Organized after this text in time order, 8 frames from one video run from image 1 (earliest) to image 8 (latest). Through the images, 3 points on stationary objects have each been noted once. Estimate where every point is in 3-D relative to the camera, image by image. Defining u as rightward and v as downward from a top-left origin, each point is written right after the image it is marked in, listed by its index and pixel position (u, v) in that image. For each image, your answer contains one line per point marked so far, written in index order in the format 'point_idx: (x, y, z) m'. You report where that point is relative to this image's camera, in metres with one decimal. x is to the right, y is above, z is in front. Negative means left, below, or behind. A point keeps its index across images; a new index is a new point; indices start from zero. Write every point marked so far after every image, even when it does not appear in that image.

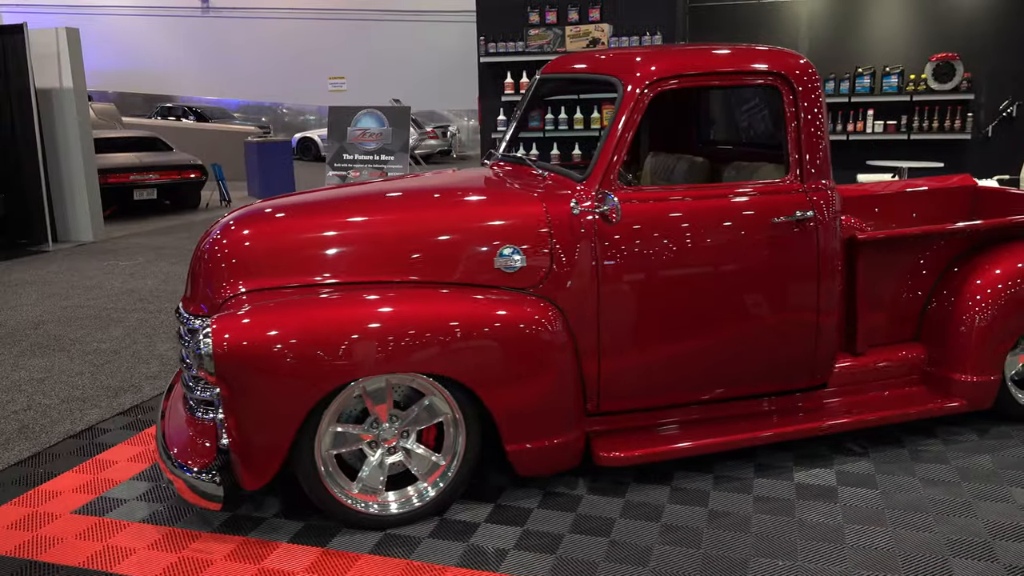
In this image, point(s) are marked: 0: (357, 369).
0: (-0.4, -0.2, +2.3) m
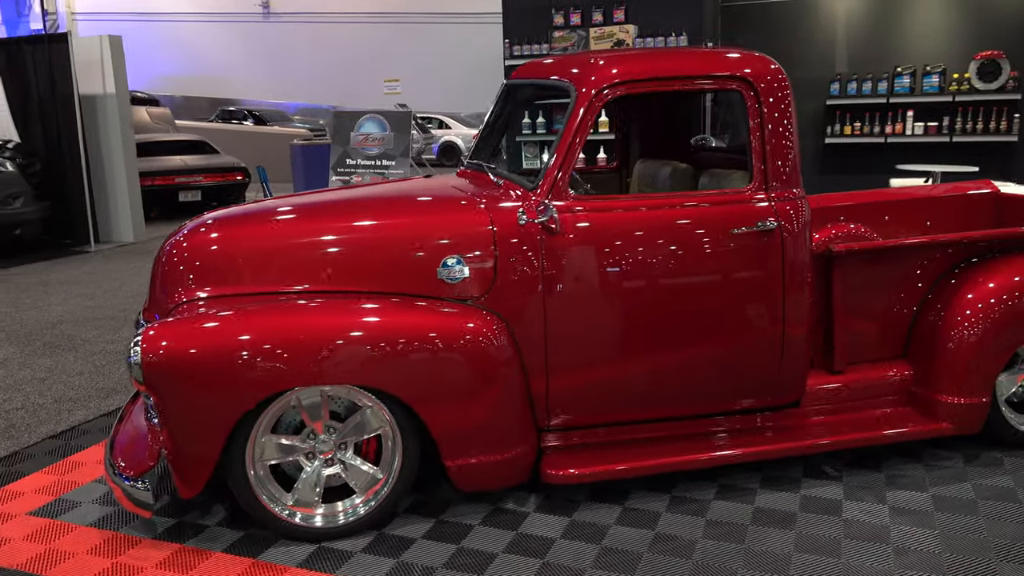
0: (-0.6, -0.2, +2.3) m
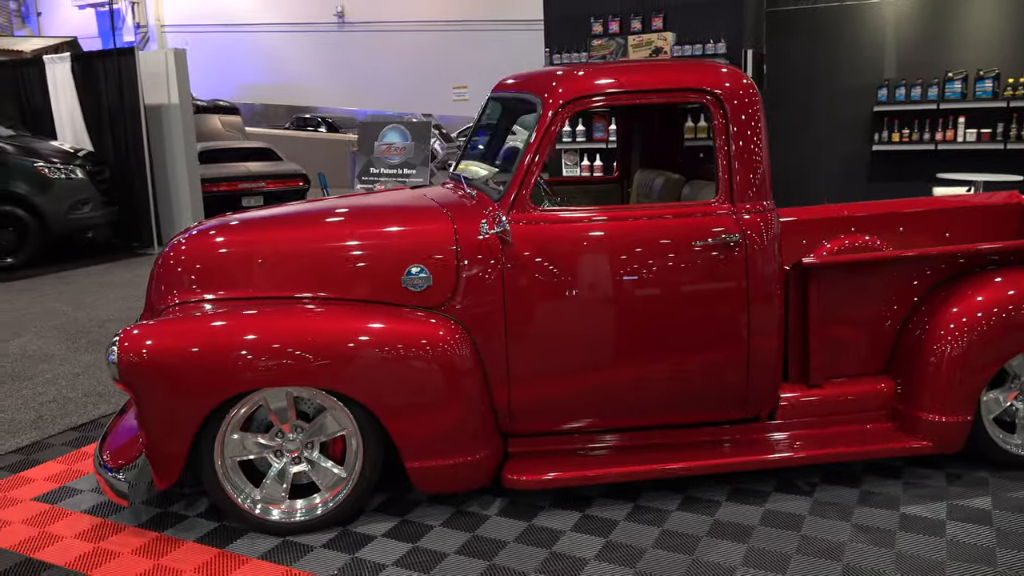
0: (-0.7, -0.2, +2.4) m
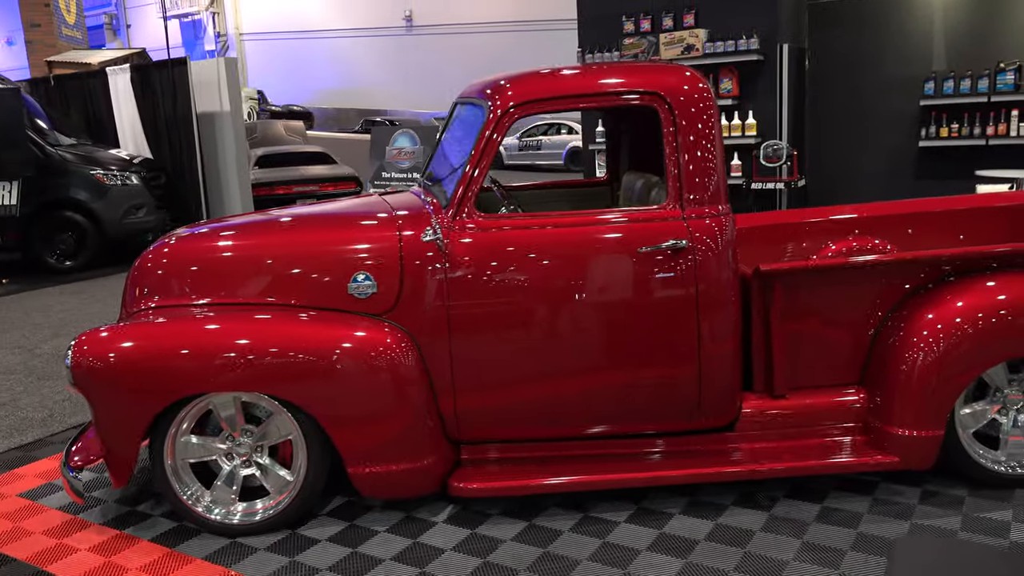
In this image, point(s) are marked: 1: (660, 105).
0: (-0.9, -0.3, +2.5) m
1: (+0.4, +0.6, +2.6) m
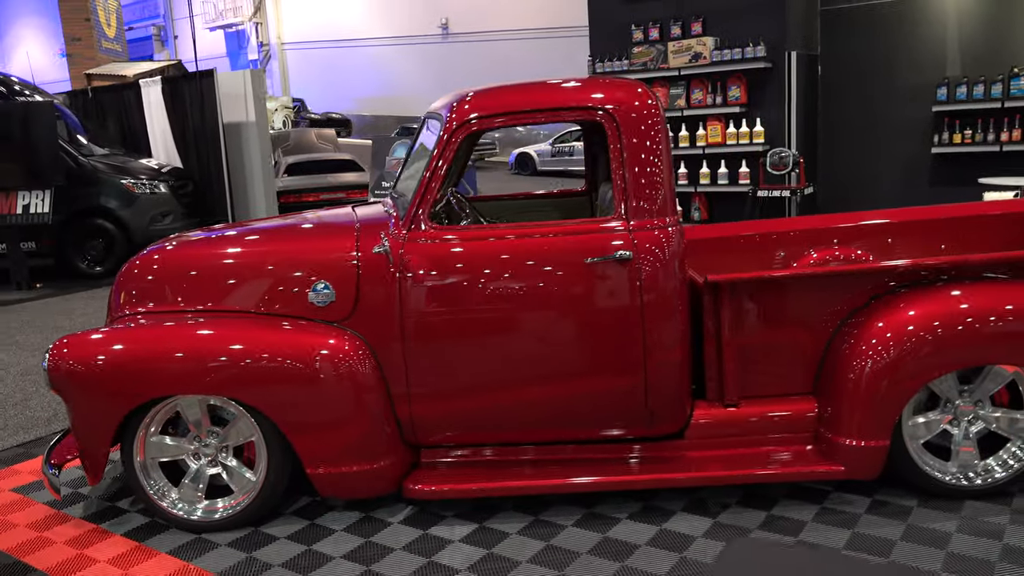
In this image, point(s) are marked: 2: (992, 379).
0: (-1.1, -0.3, +2.6) m
1: (+0.3, +0.5, +2.7) m
2: (+1.5, -0.3, +2.7) m
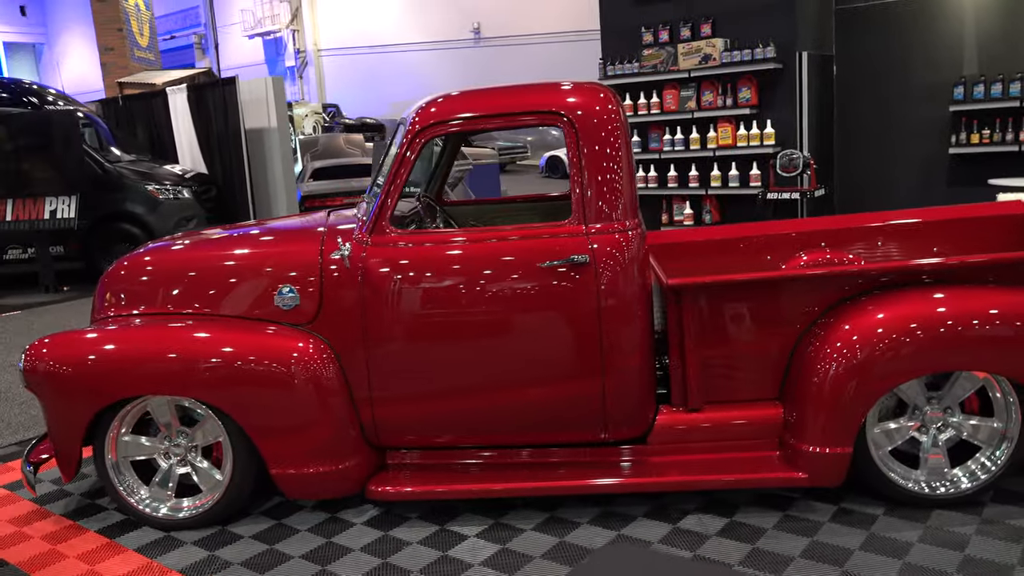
0: (-1.2, -0.3, +2.7) m
1: (+0.2, +0.5, +2.7) m
2: (+1.4, -0.3, +2.6) m
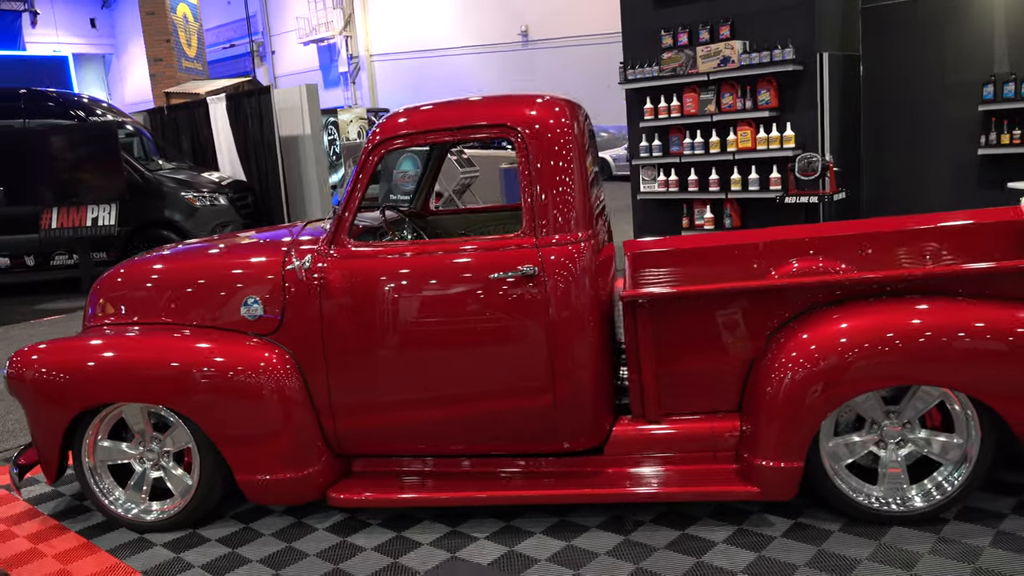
0: (-1.3, -0.3, +2.8) m
1: (0.0, +0.5, +2.7) m
2: (+1.2, -0.3, +2.5) m
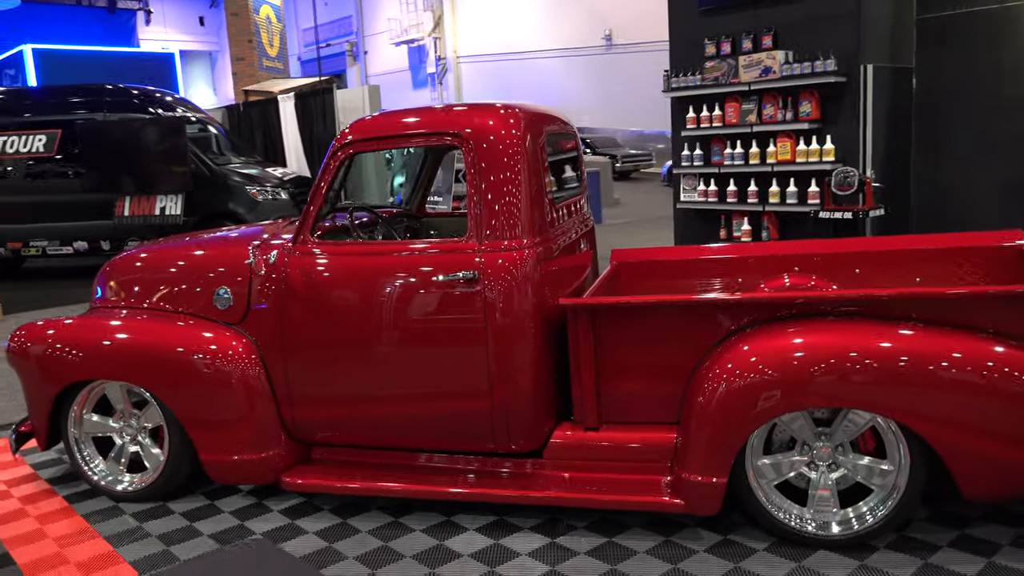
0: (-1.5, -0.3, +3.1) m
1: (-0.1, +0.5, +2.8) m
2: (+1.0, -0.4, +2.5) m
